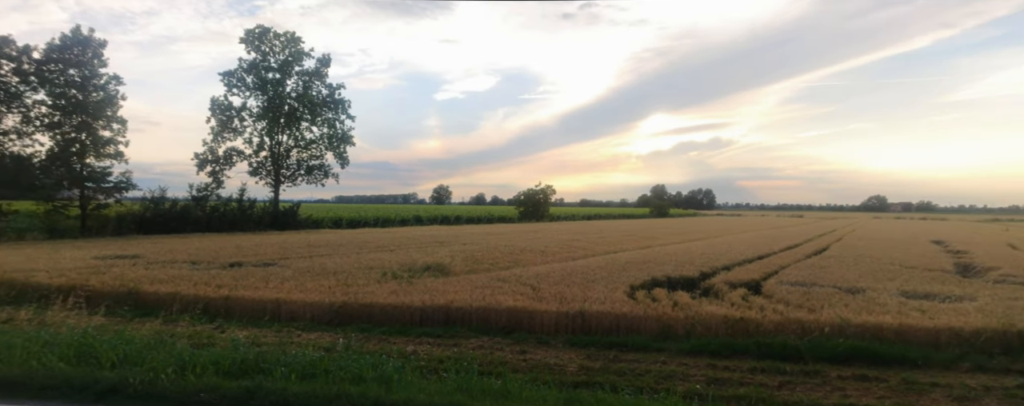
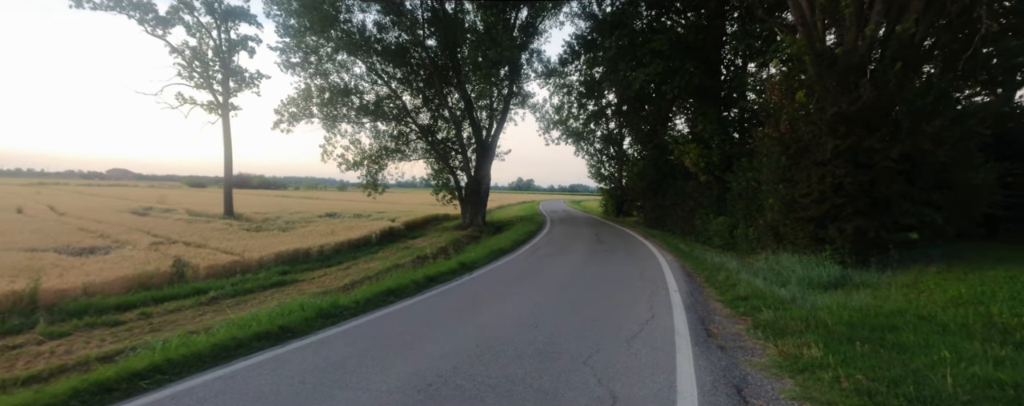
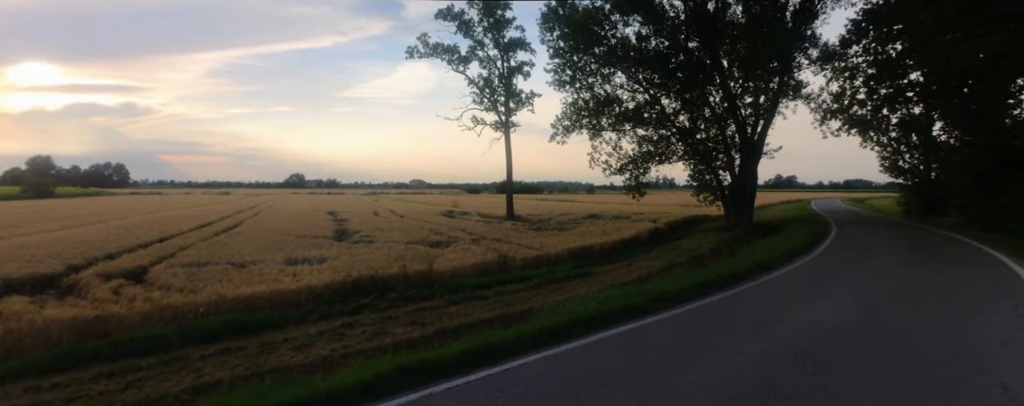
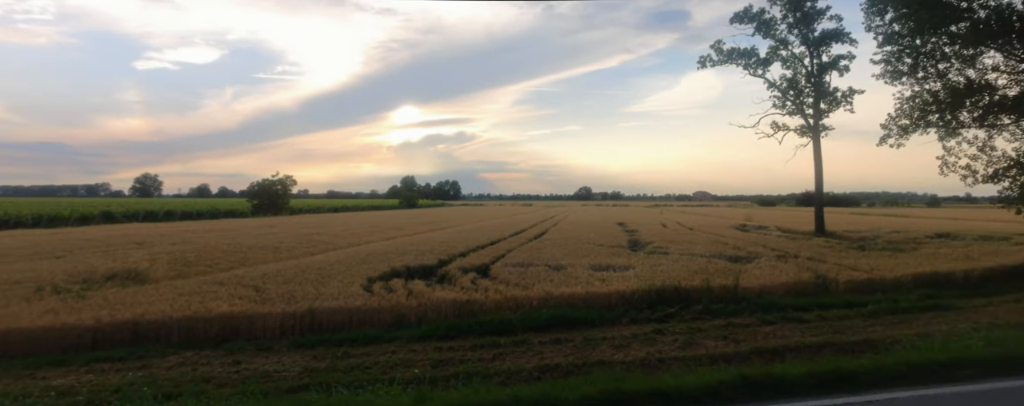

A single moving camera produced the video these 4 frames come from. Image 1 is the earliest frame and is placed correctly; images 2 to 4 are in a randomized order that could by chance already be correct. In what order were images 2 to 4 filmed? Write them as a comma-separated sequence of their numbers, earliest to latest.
4, 3, 2
